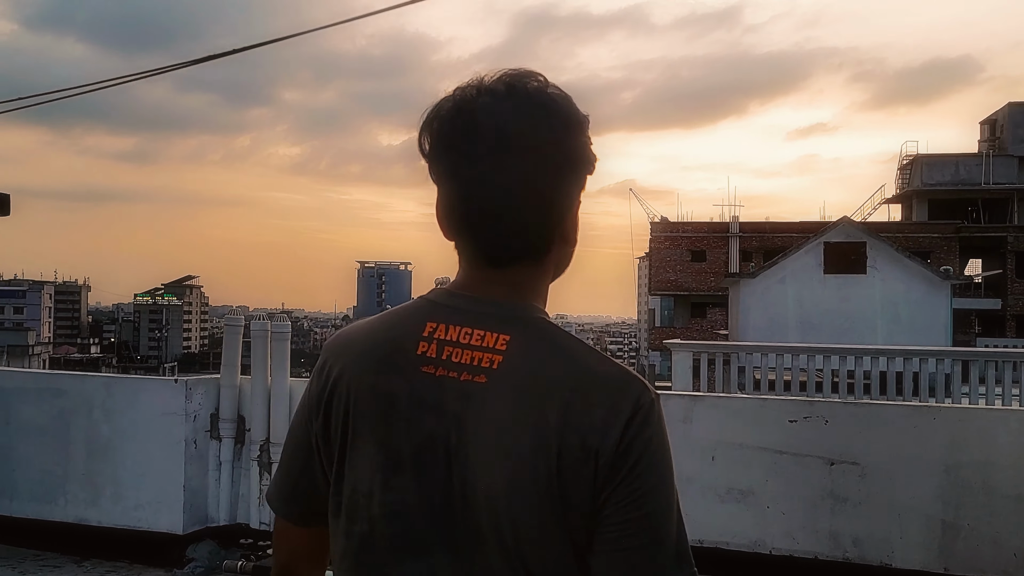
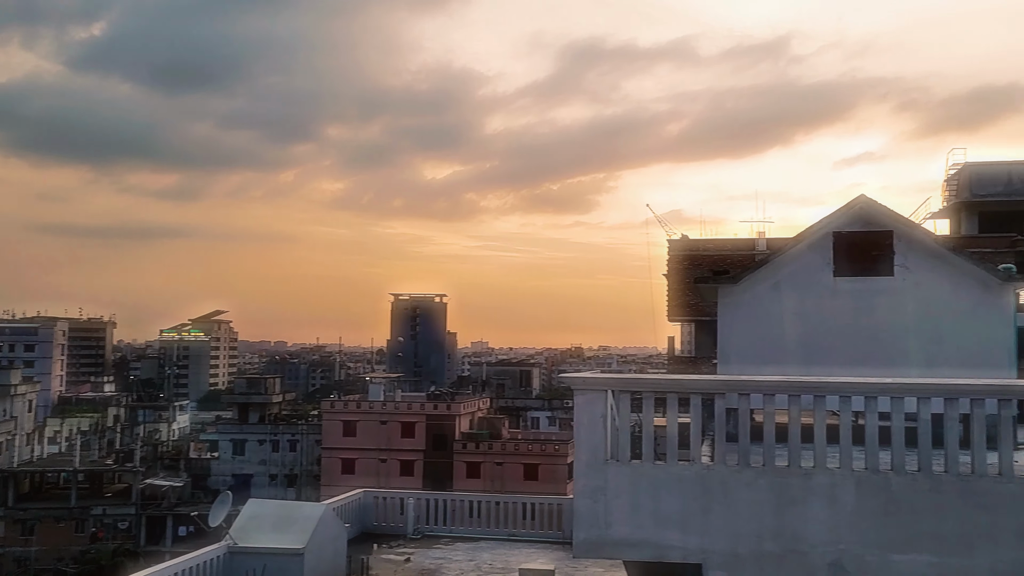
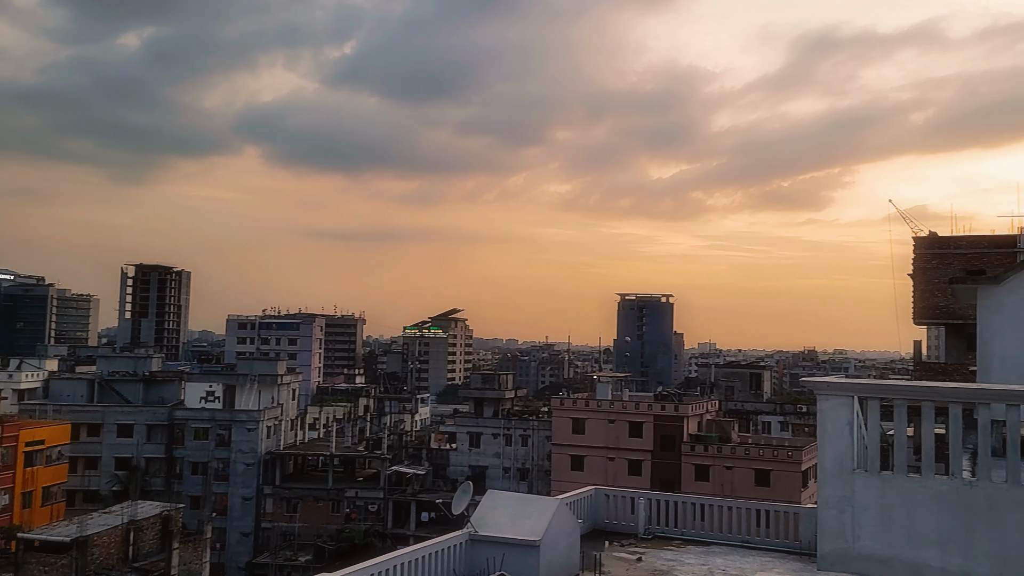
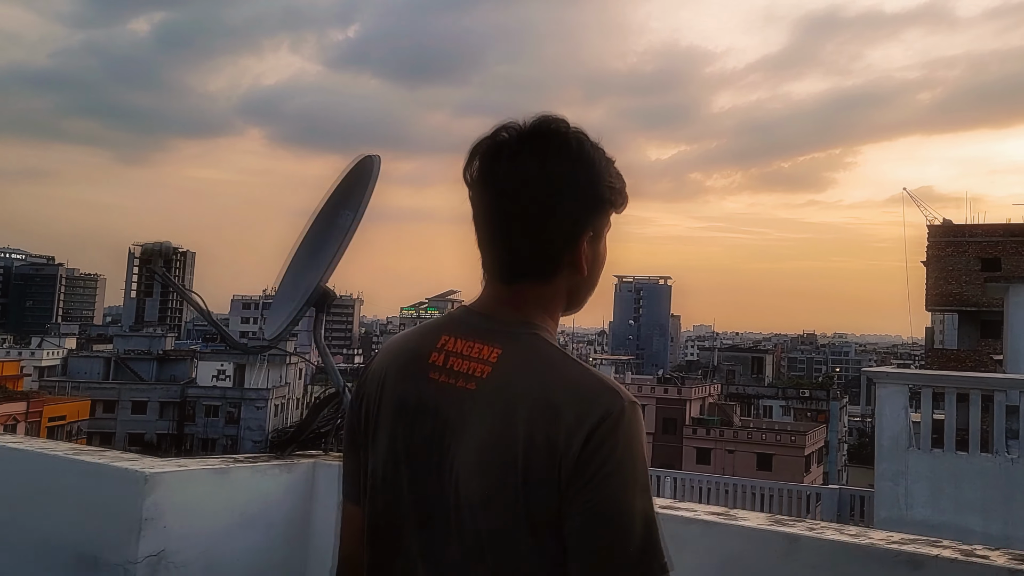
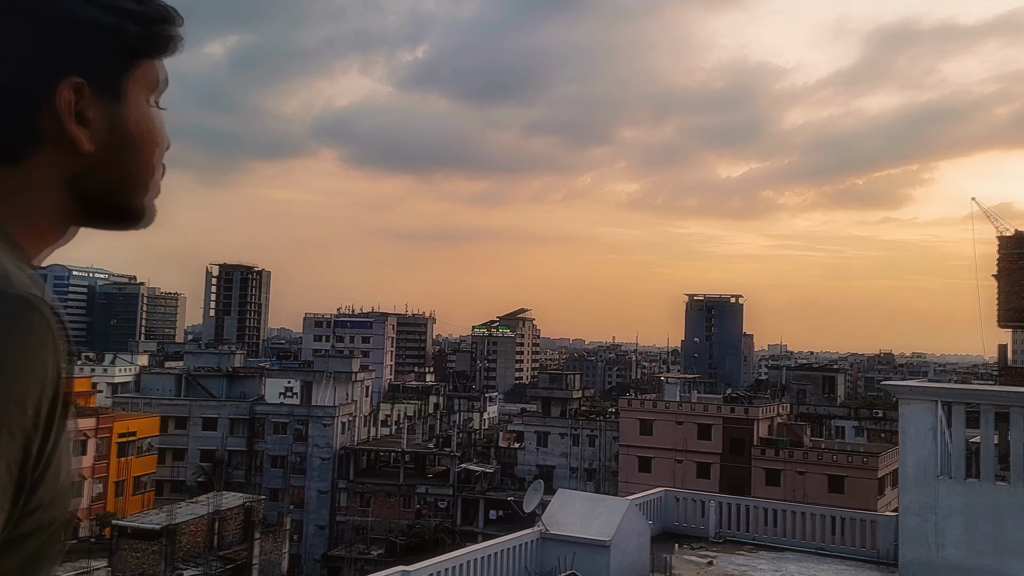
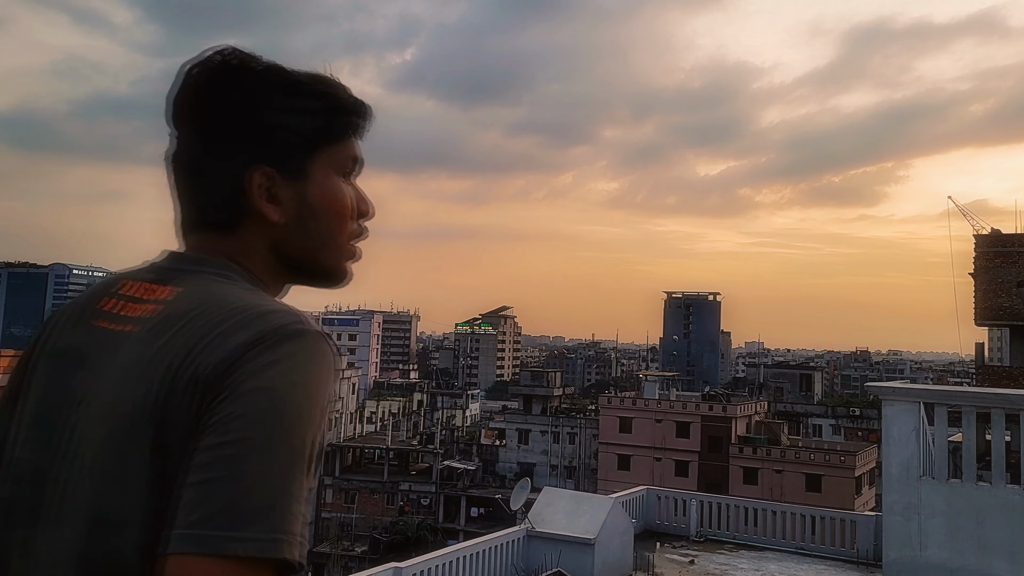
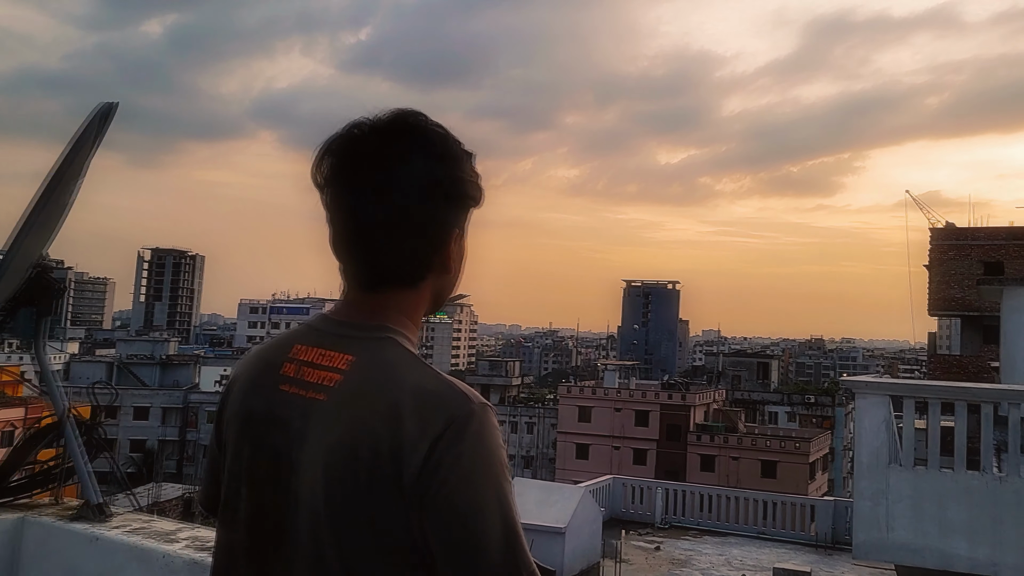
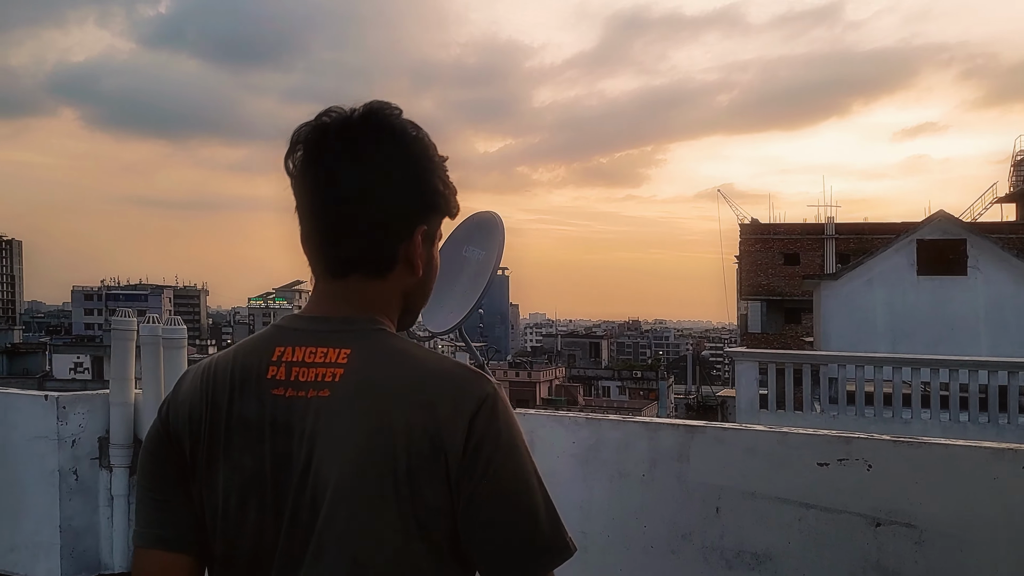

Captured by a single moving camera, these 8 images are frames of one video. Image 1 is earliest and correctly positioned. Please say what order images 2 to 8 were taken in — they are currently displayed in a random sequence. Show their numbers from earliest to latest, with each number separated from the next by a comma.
8, 4, 7, 6, 5, 3, 2
